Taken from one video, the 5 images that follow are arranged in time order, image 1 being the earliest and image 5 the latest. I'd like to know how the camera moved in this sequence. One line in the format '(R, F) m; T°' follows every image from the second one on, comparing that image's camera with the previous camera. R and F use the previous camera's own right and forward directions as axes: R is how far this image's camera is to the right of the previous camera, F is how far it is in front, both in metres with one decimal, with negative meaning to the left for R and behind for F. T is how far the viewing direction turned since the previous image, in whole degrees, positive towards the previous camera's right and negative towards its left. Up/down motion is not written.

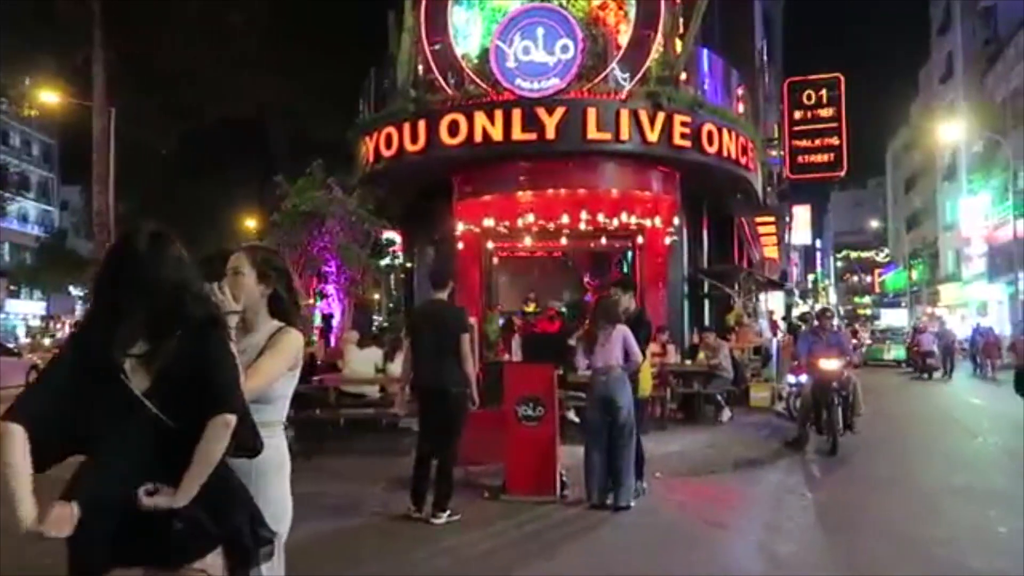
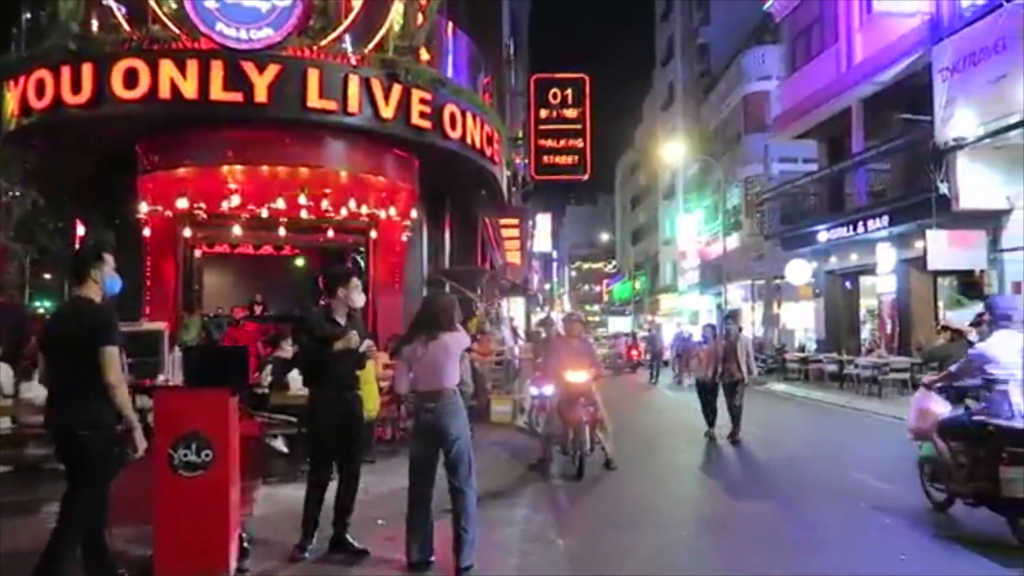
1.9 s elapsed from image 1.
(+0.6, +2.2) m; +18°
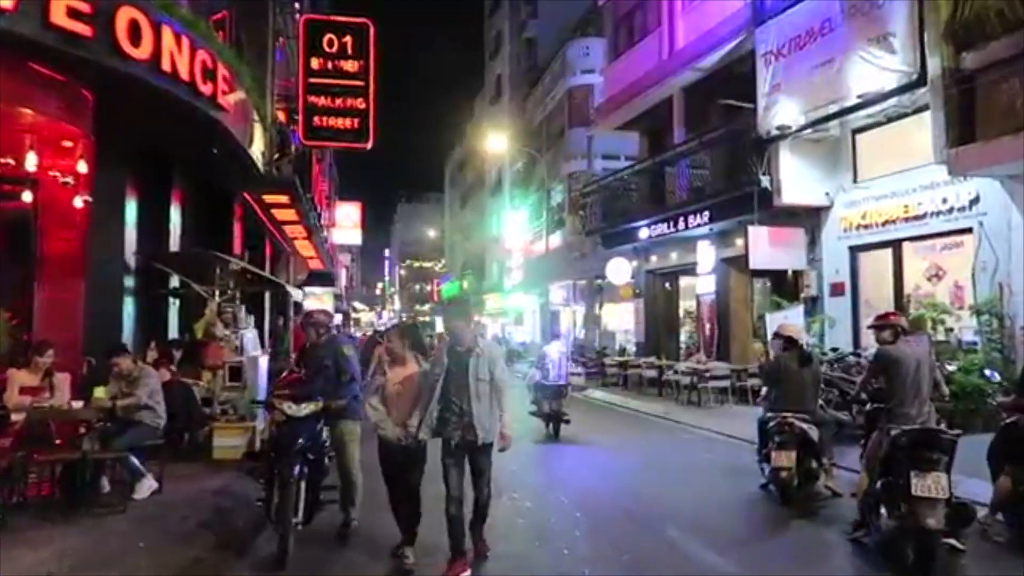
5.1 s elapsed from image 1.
(+1.5, +3.6) m; +12°
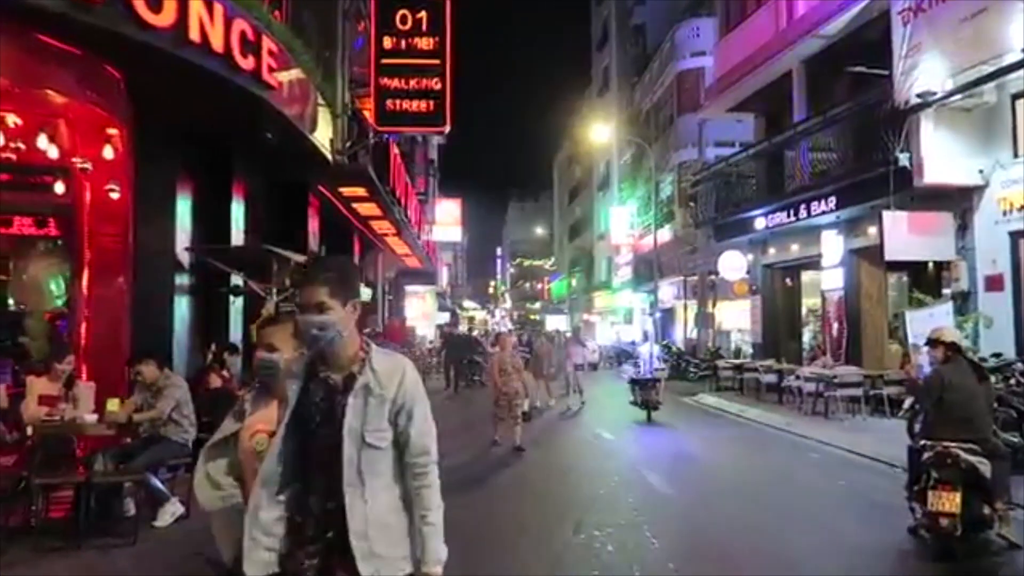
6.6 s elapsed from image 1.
(+0.4, +1.8) m; -8°
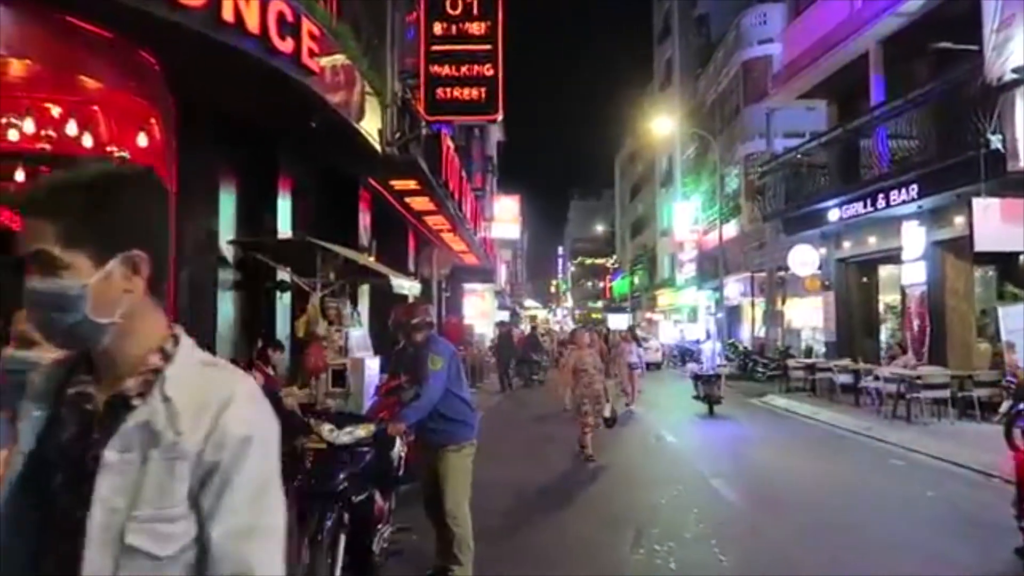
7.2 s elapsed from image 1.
(+0.1, +0.7) m; -5°
